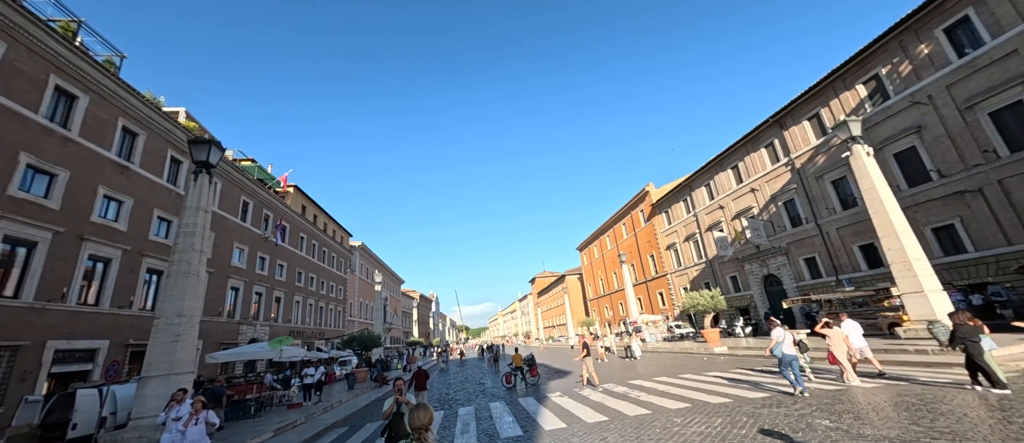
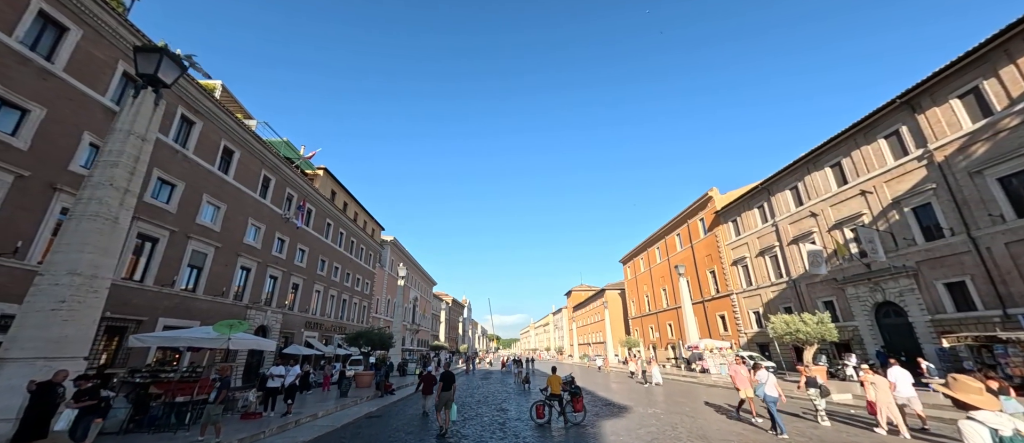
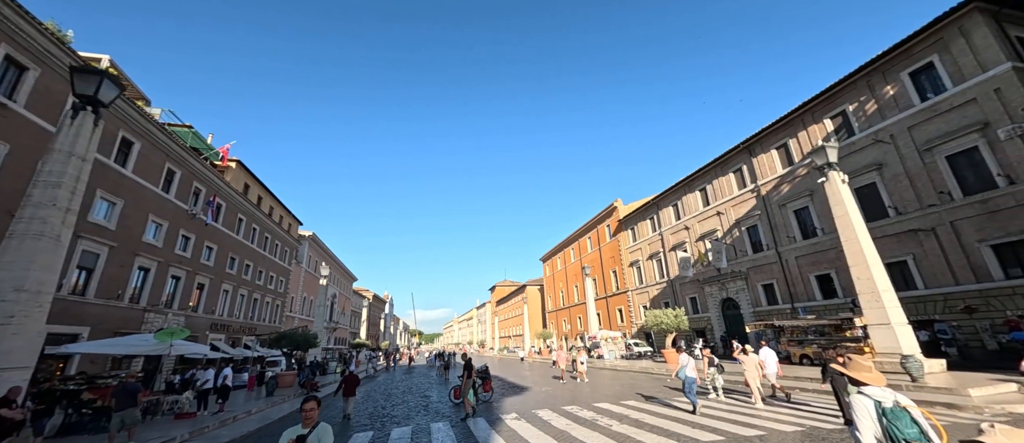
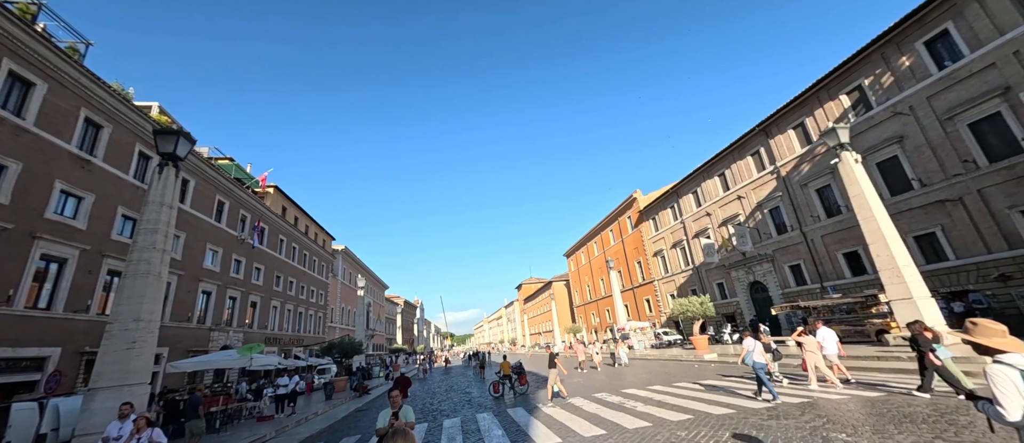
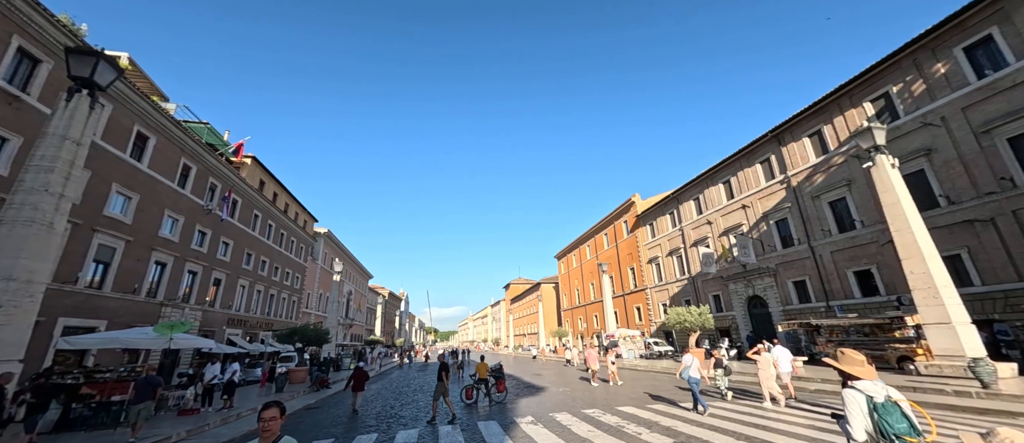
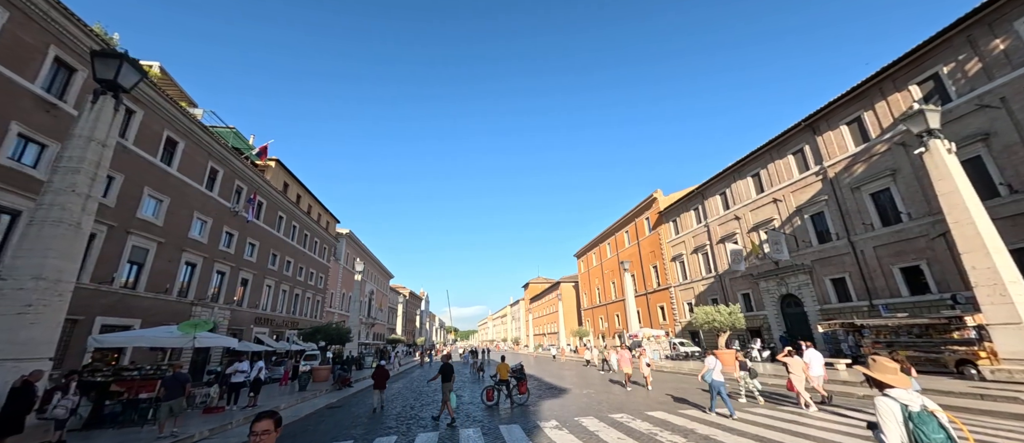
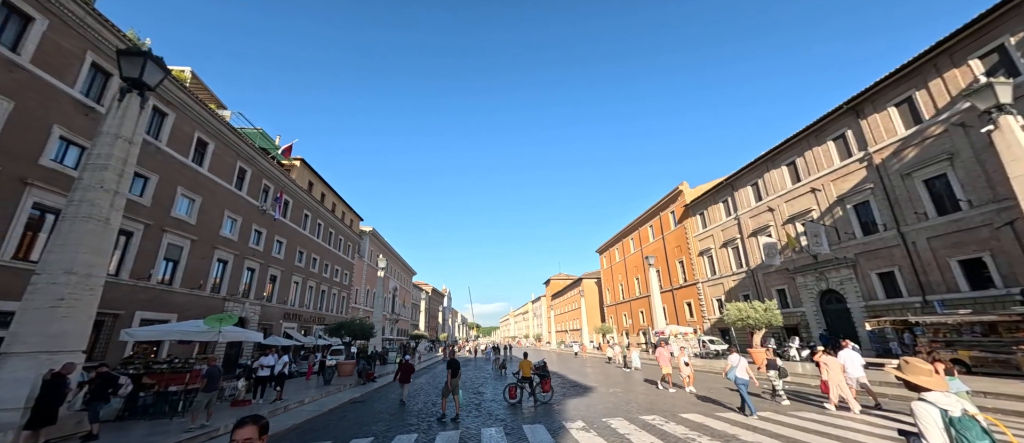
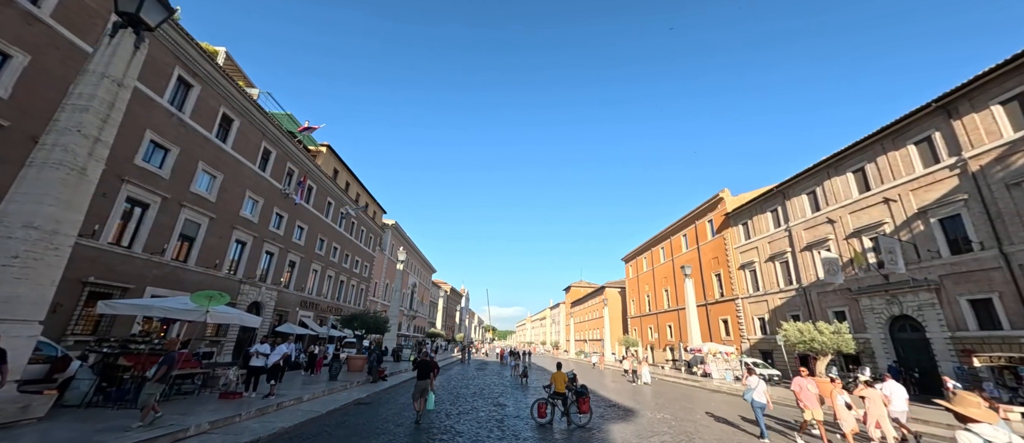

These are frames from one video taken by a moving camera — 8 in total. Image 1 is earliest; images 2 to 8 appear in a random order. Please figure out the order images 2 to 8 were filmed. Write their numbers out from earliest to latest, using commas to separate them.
4, 3, 5, 6, 7, 2, 8
